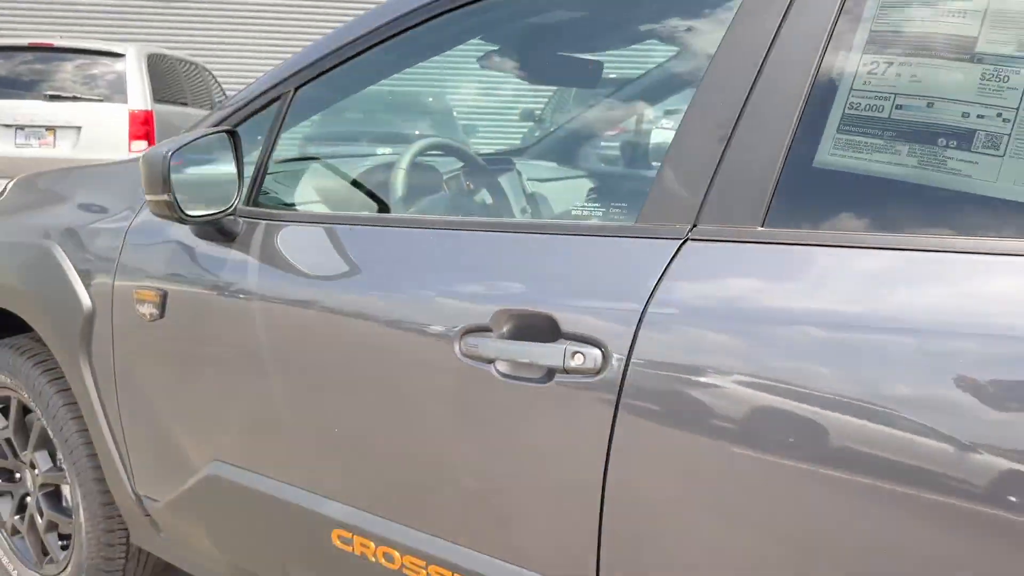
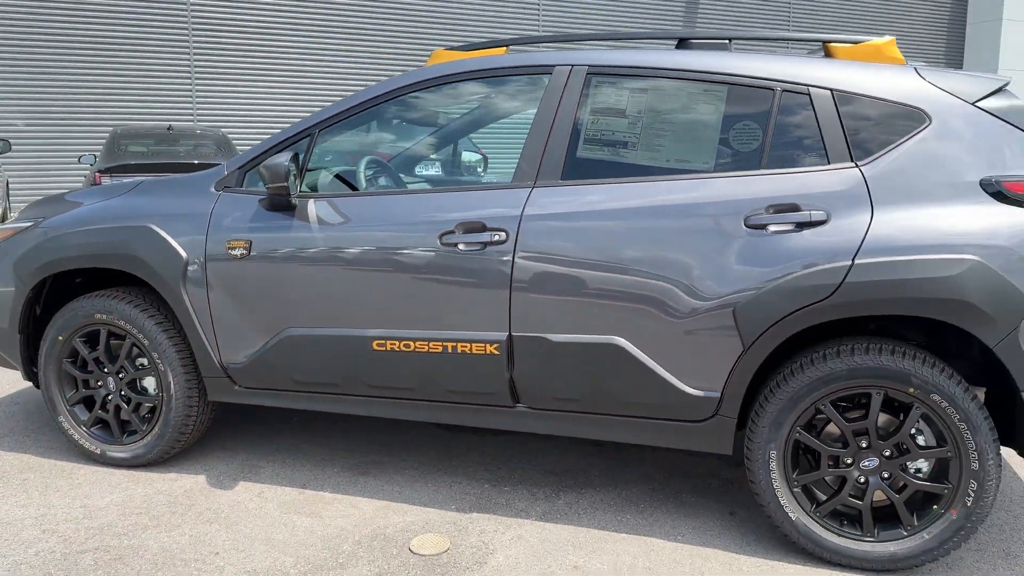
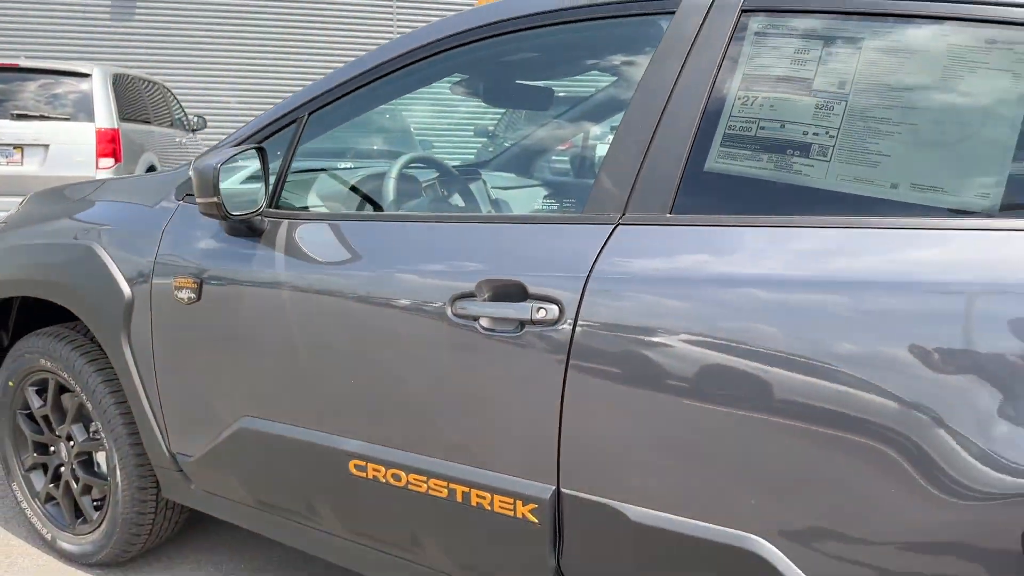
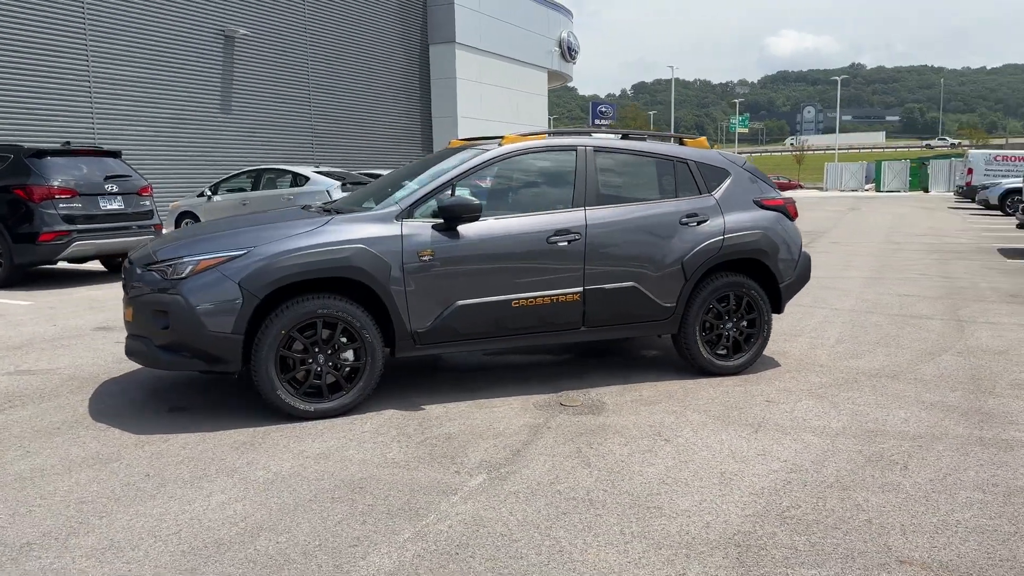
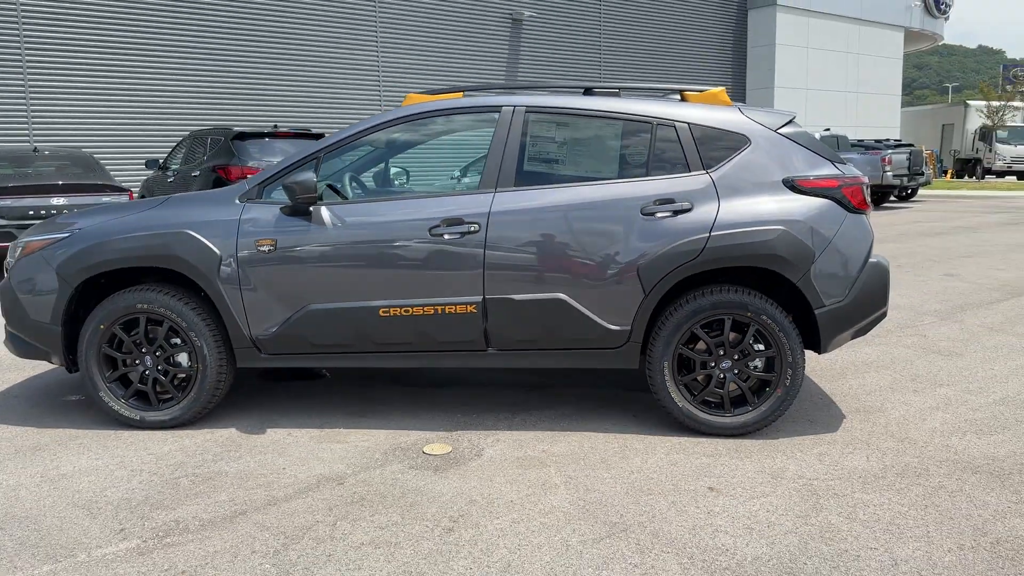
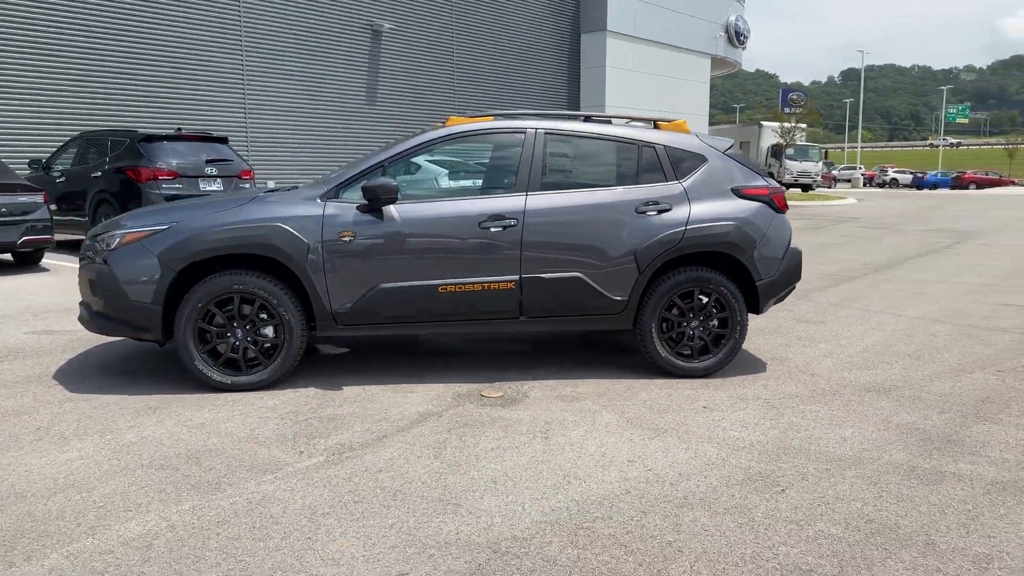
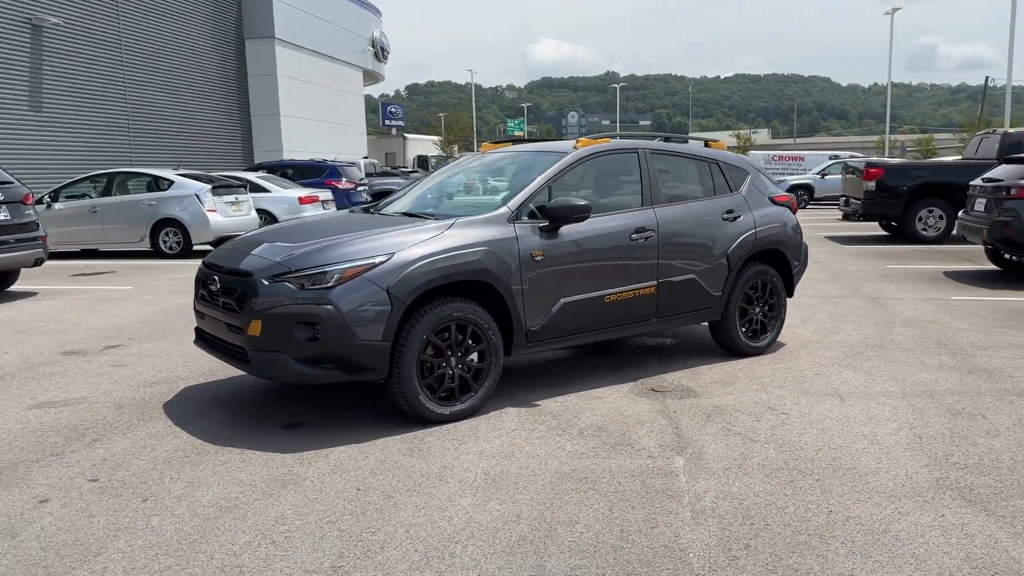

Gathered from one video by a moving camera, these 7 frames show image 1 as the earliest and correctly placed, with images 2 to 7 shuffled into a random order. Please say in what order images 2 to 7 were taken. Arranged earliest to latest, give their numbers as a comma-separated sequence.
3, 2, 5, 6, 4, 7
